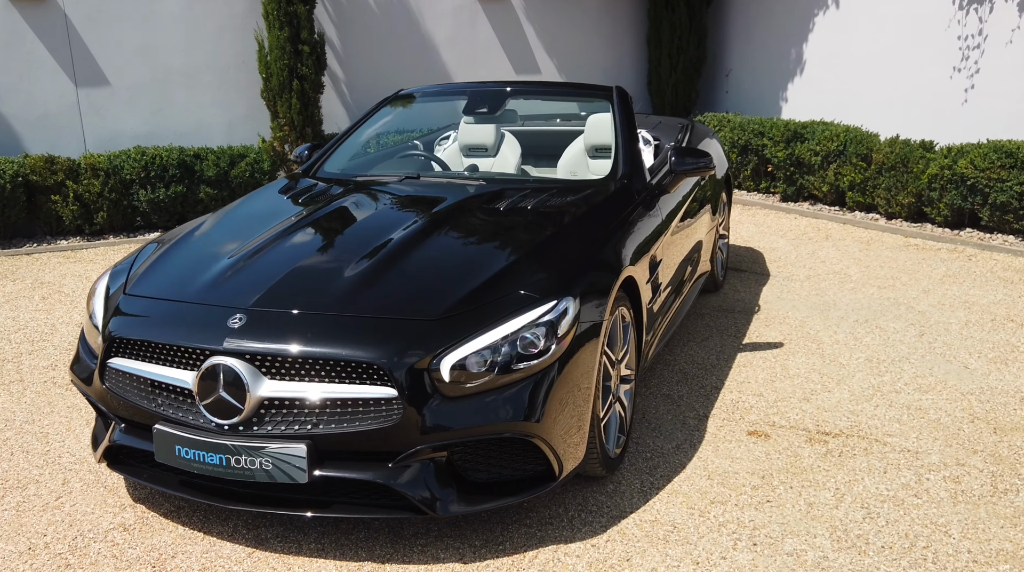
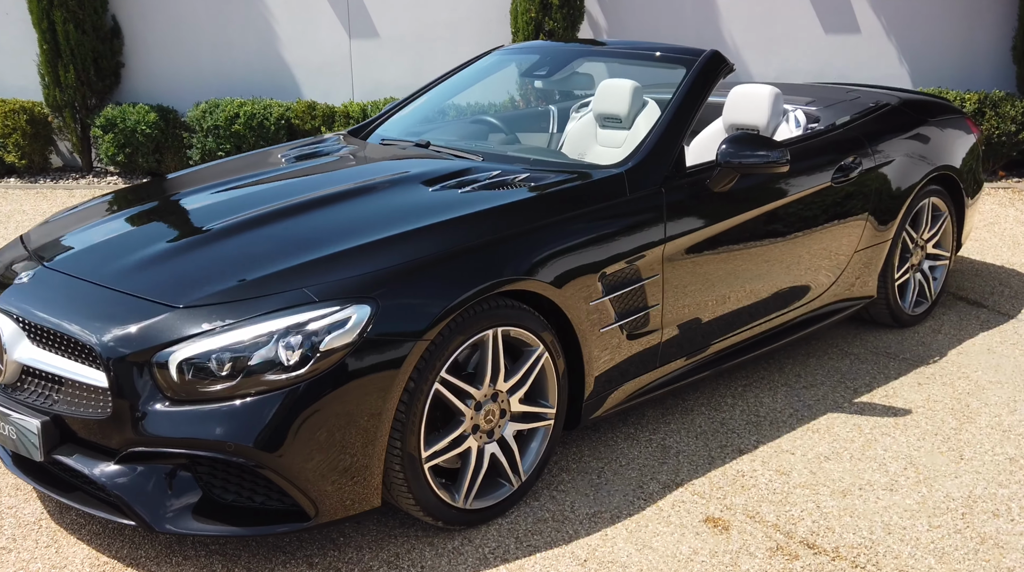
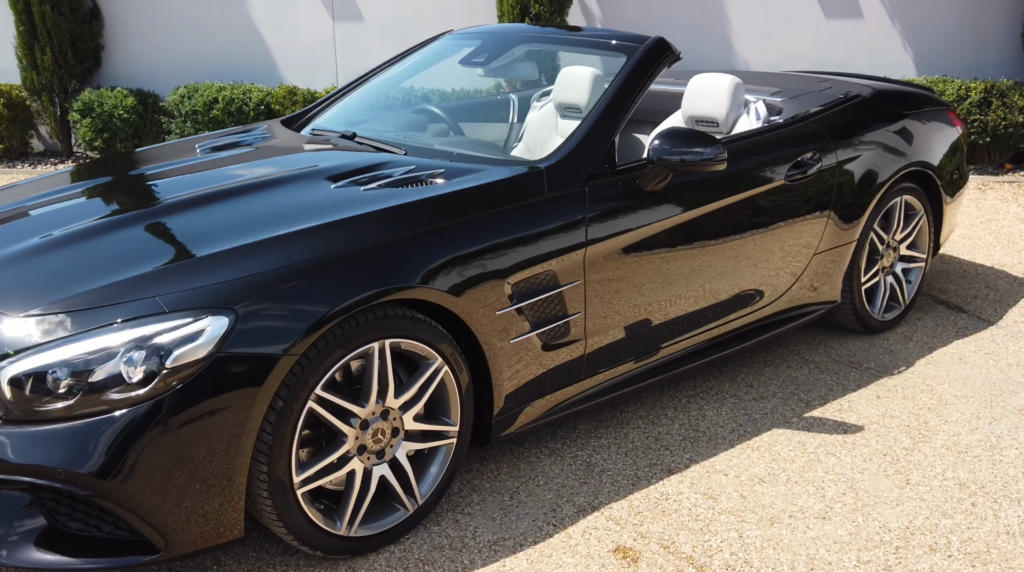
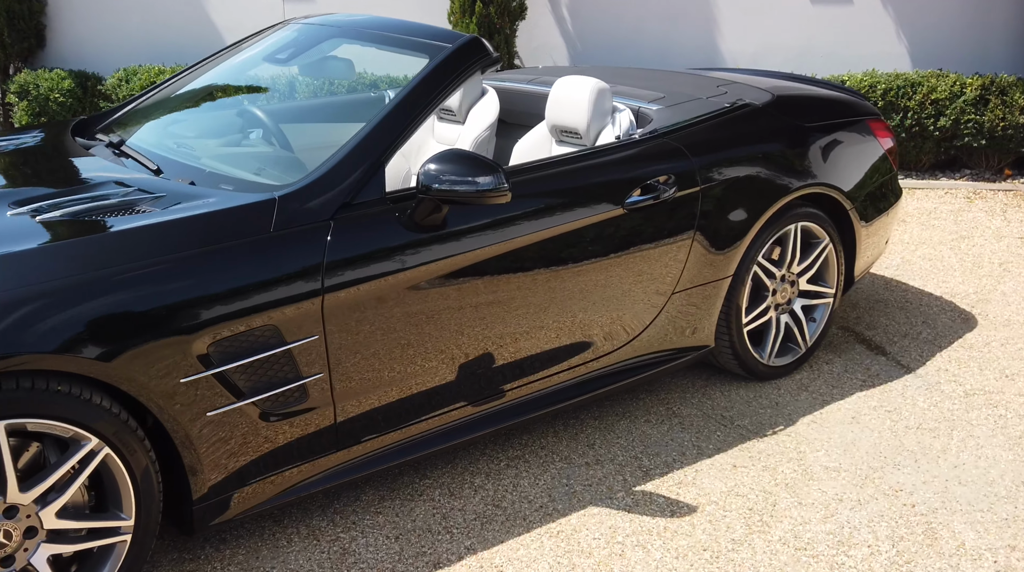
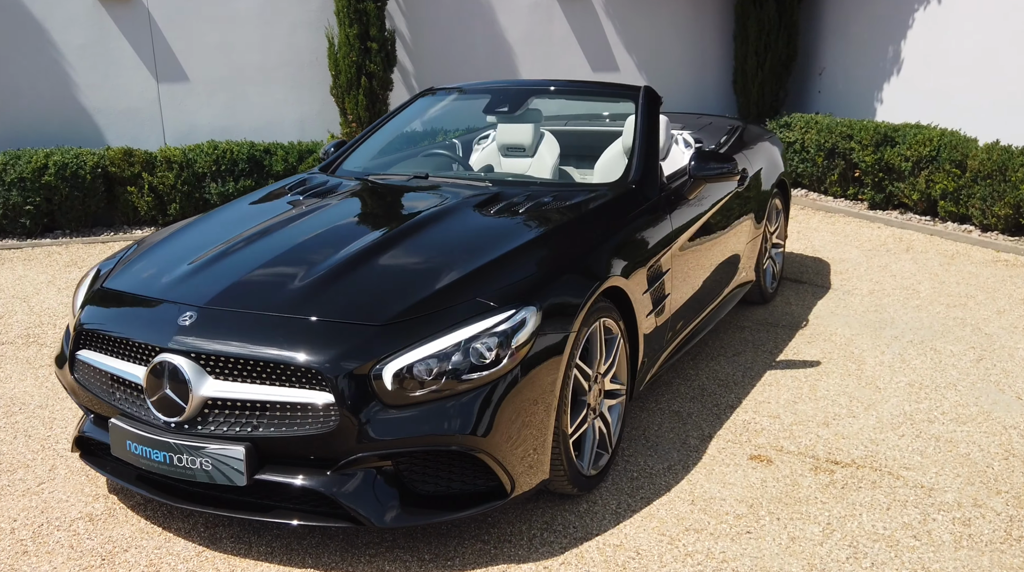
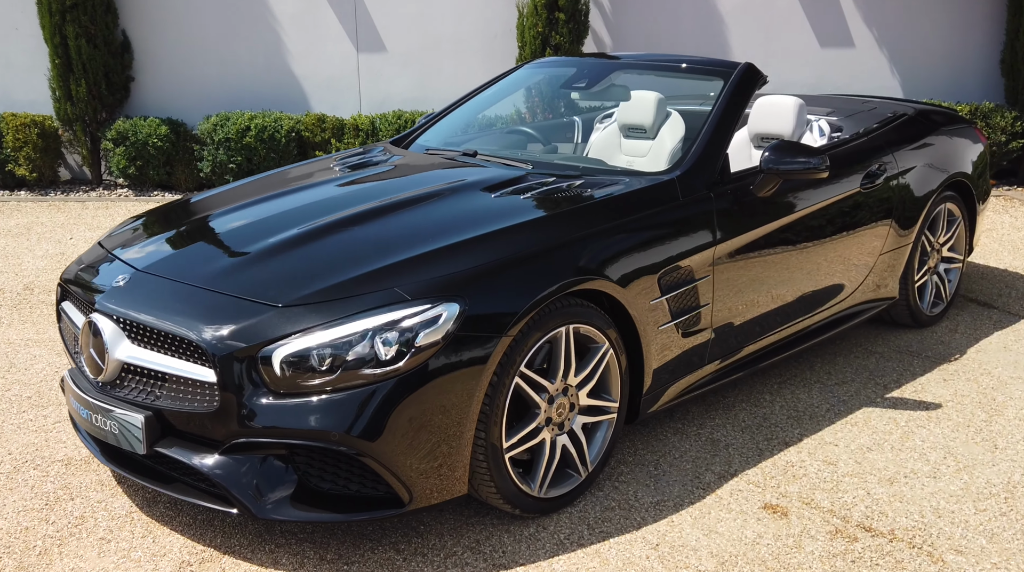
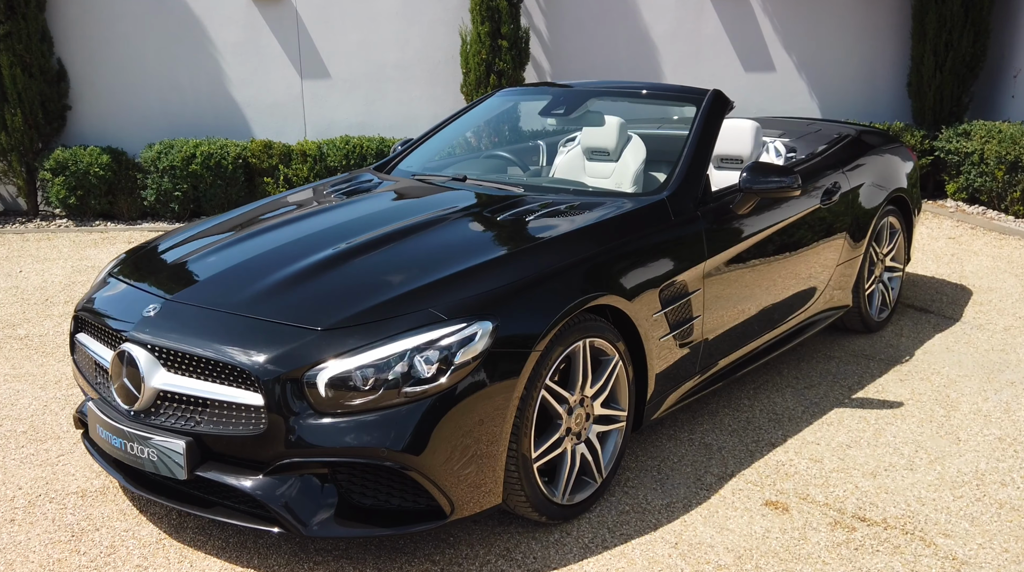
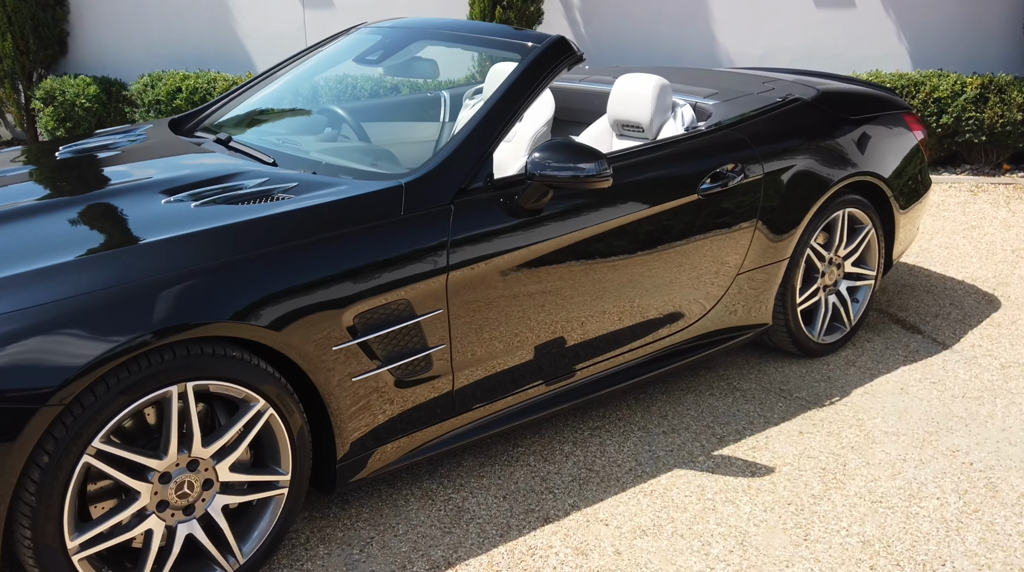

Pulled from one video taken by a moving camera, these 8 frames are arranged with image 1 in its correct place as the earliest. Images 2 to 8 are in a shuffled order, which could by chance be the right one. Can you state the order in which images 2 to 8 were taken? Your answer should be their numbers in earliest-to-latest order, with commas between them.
5, 7, 6, 2, 3, 8, 4
